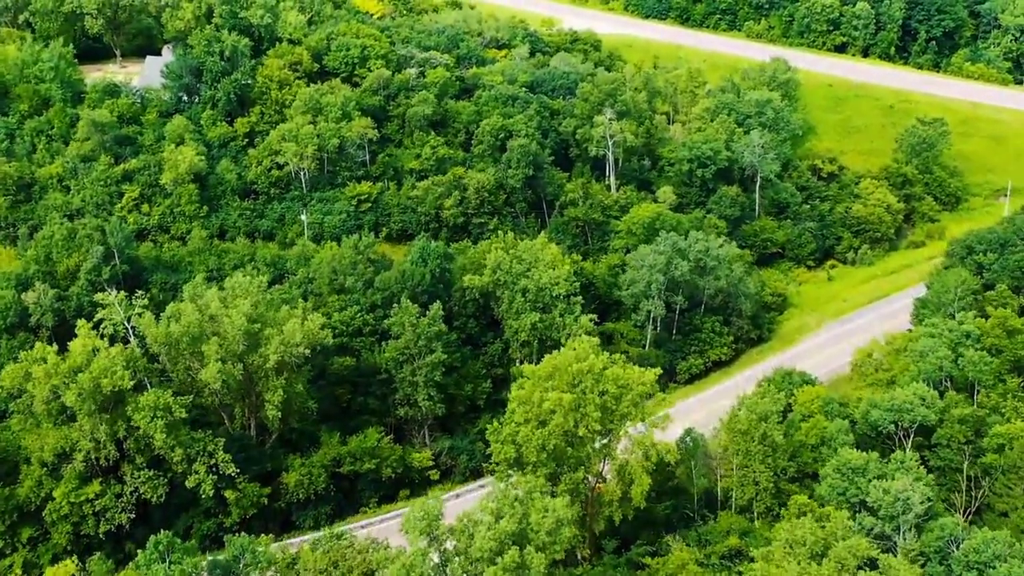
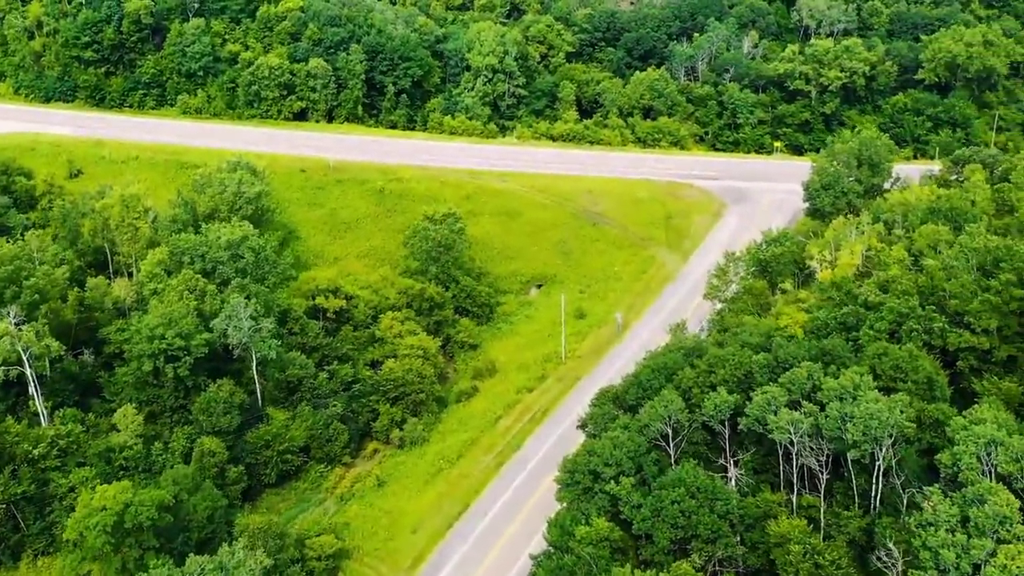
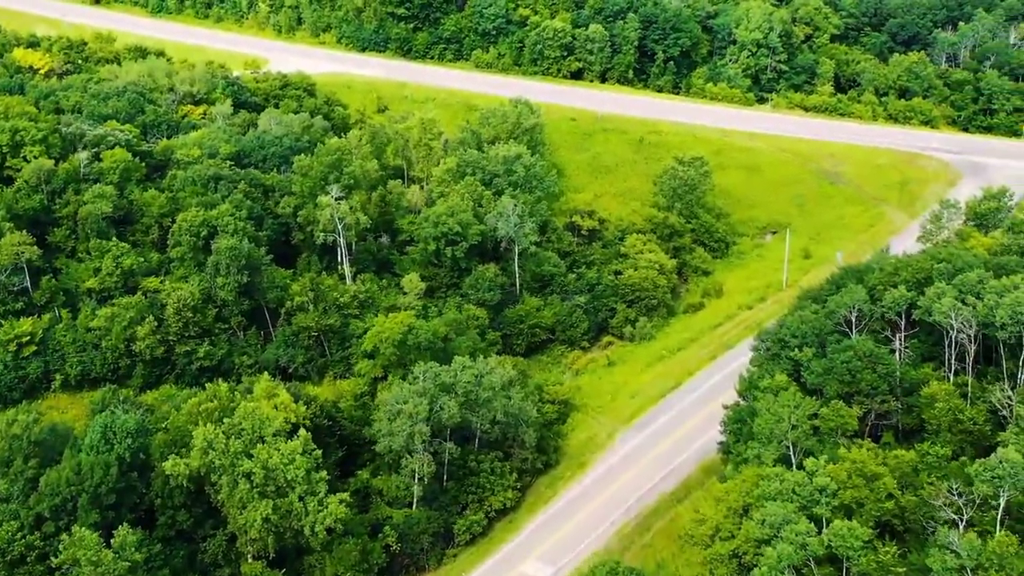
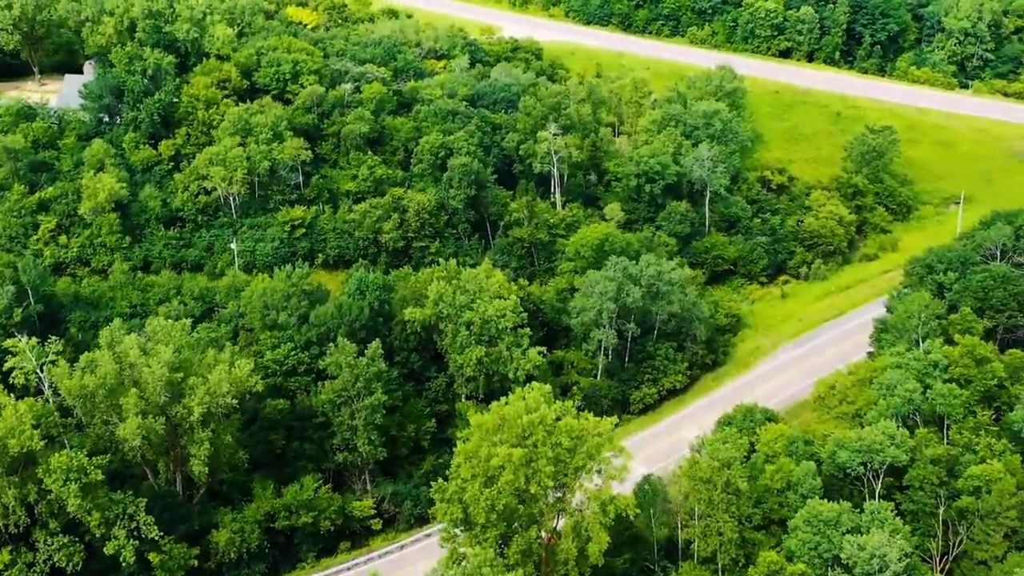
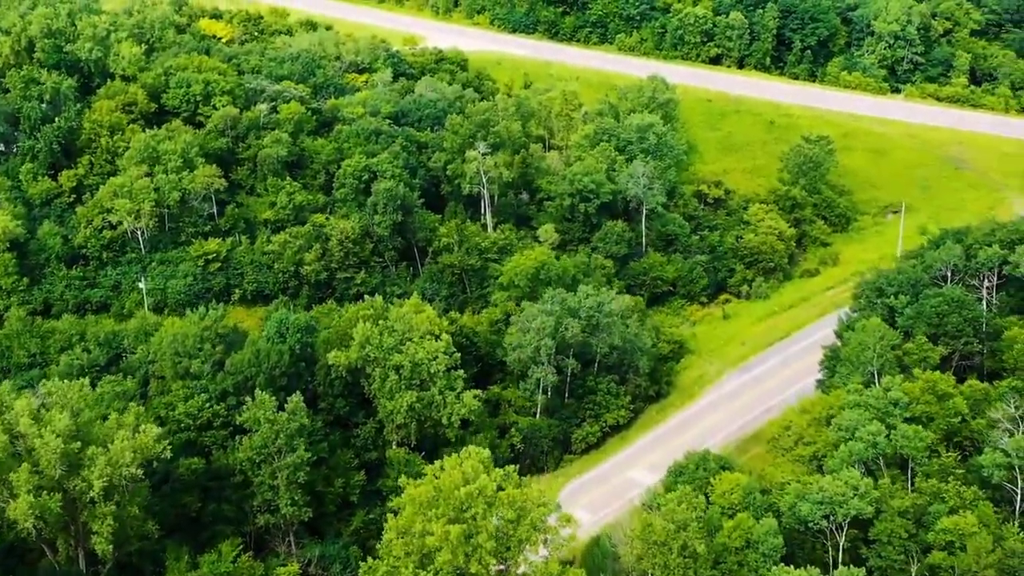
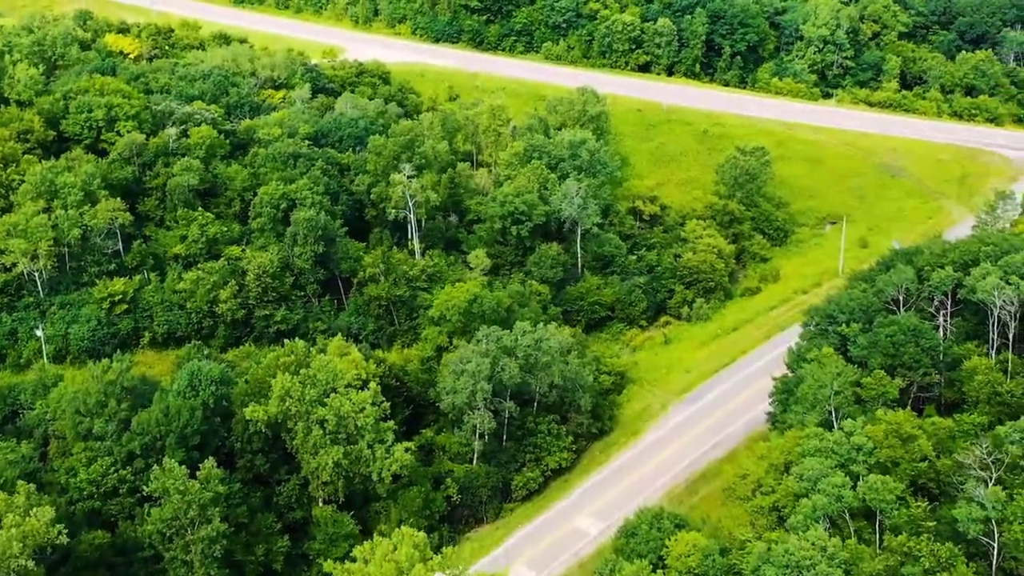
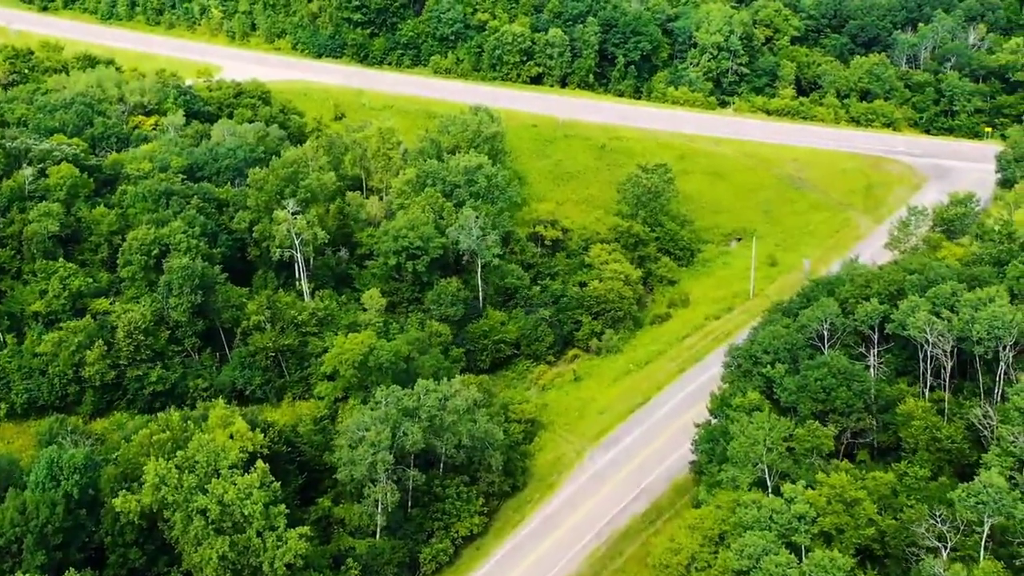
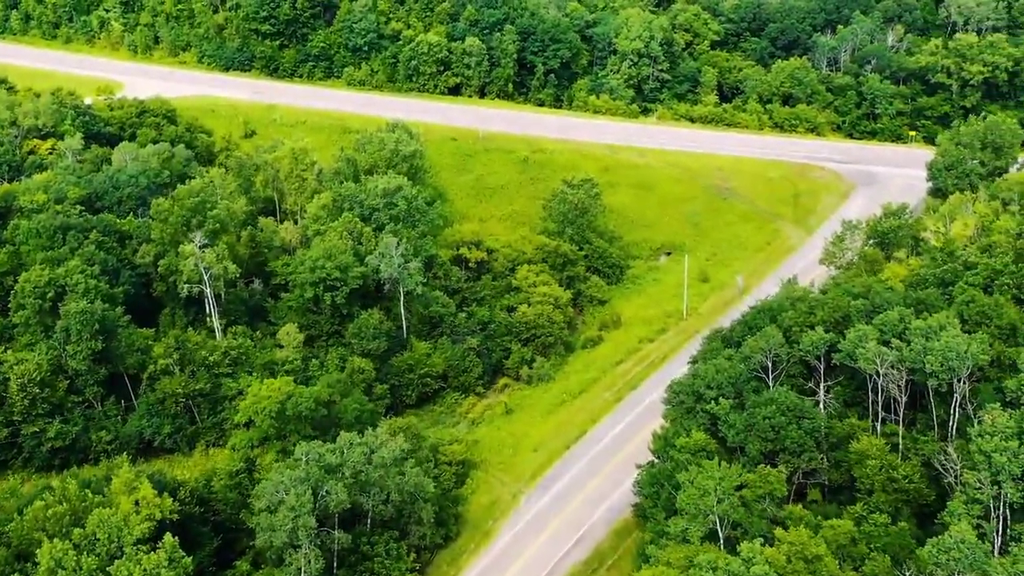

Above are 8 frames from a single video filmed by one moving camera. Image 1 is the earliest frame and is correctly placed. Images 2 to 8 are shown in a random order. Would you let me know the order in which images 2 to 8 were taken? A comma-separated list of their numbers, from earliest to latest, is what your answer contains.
4, 5, 6, 3, 7, 8, 2
